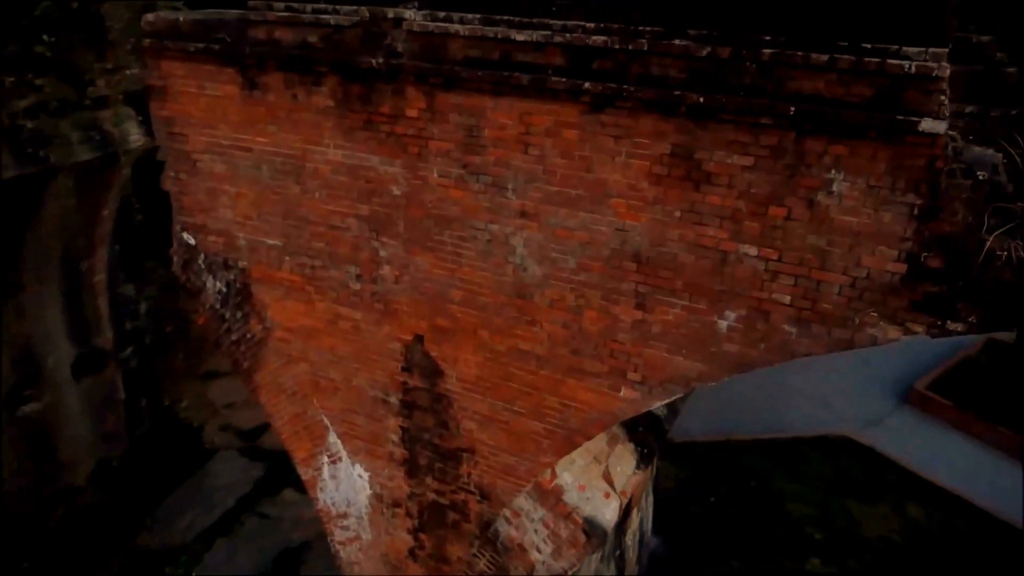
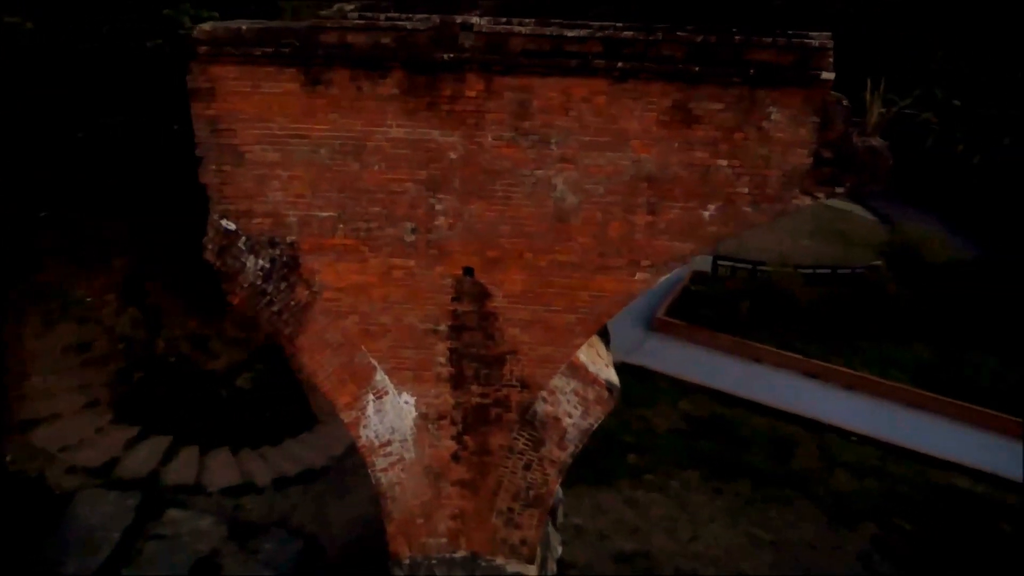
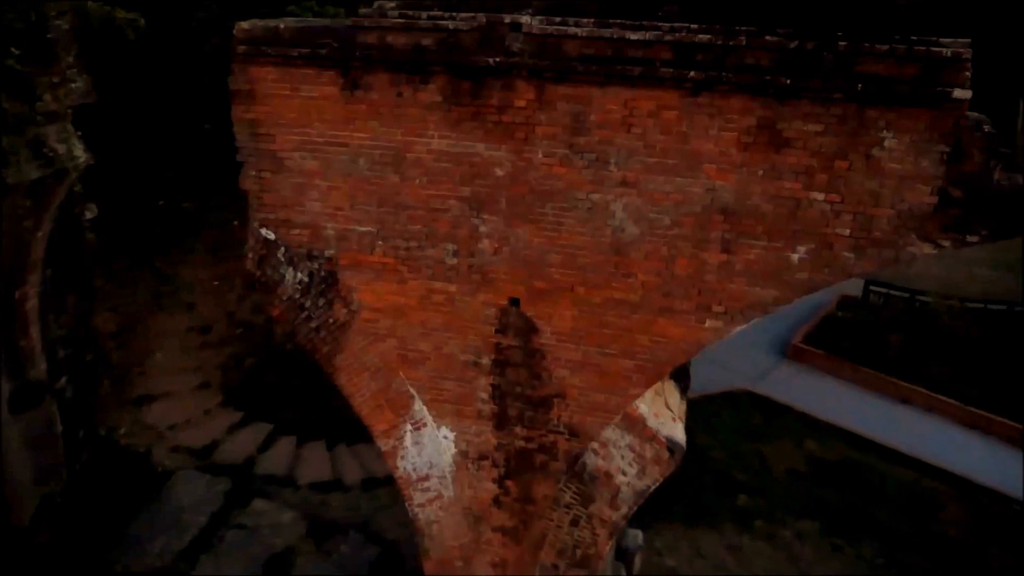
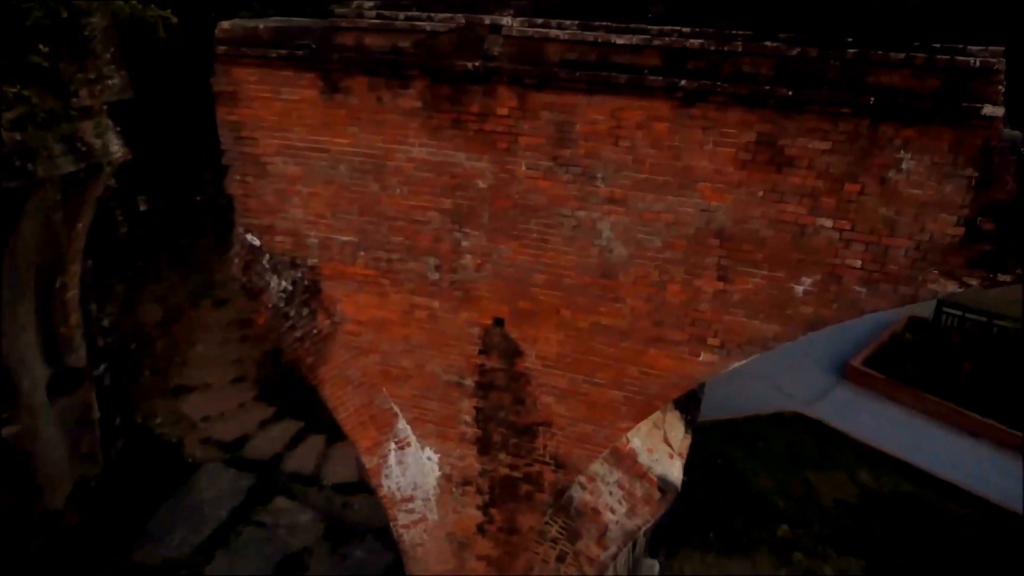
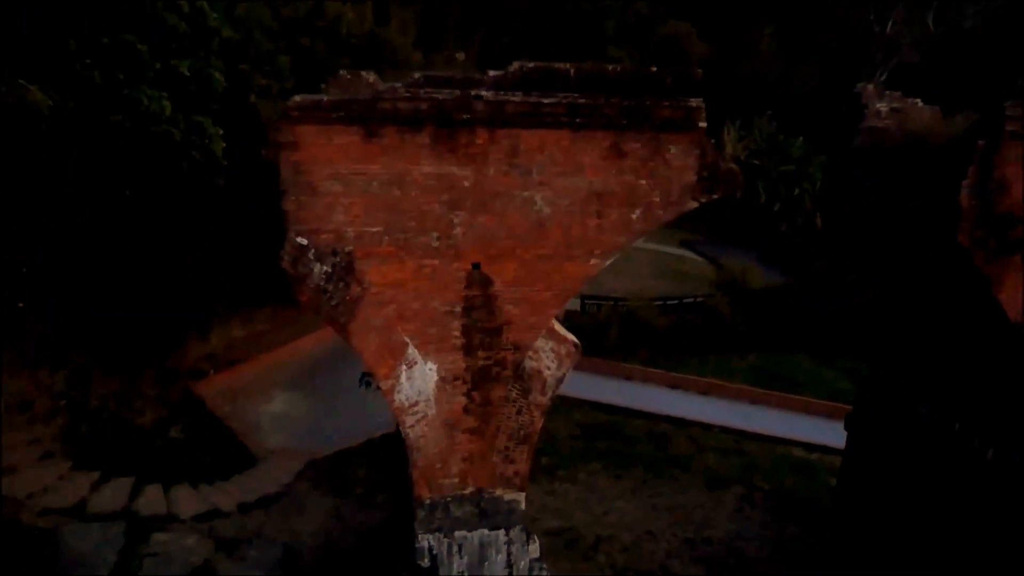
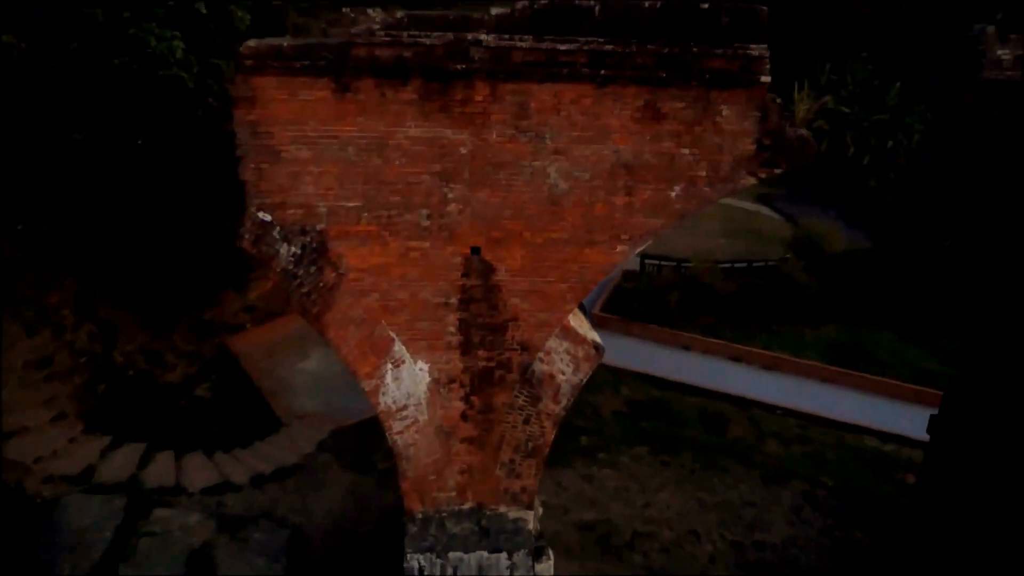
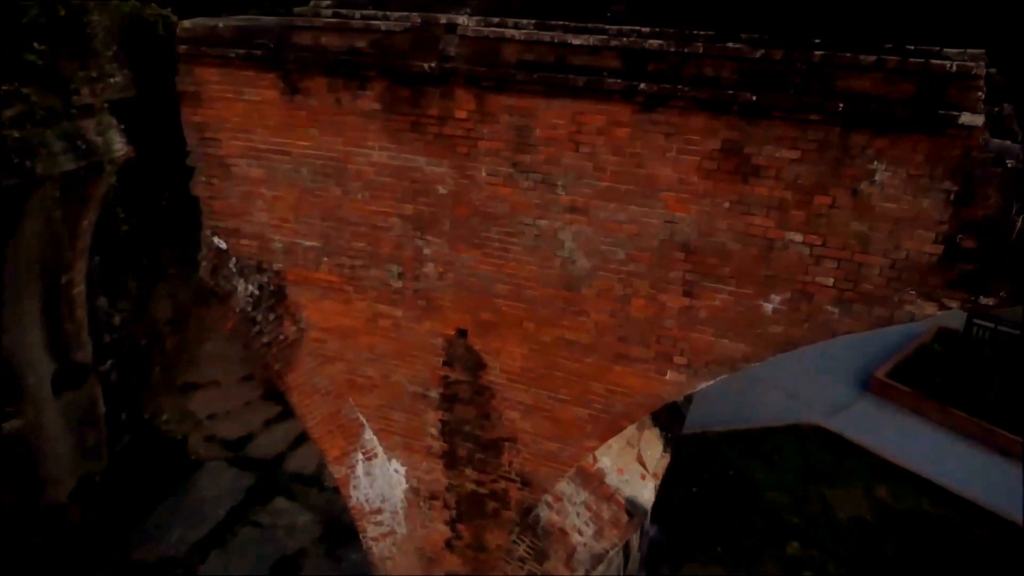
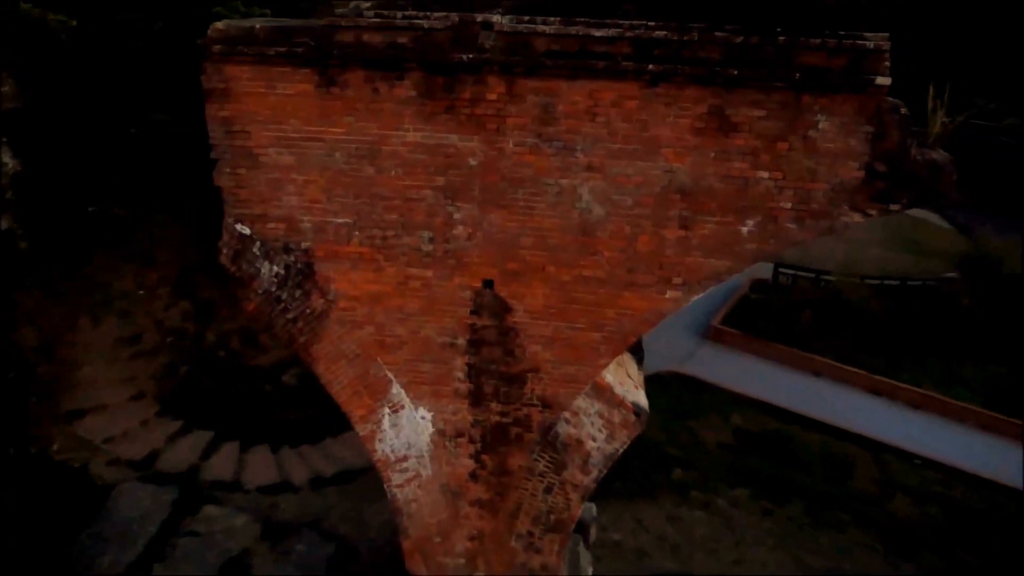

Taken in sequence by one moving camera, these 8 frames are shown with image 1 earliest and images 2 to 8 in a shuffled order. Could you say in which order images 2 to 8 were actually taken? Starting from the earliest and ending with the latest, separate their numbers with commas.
7, 4, 3, 8, 2, 6, 5
